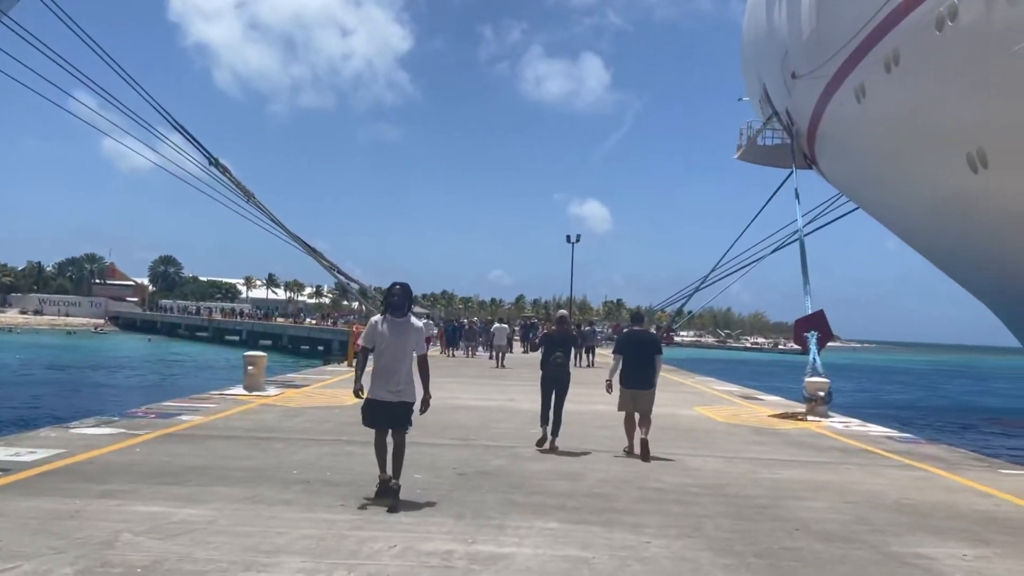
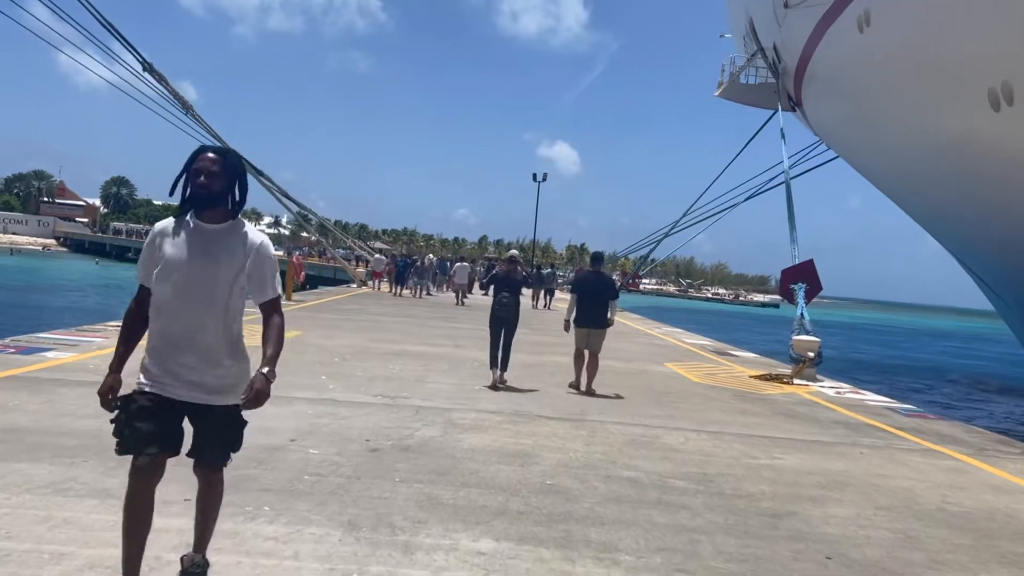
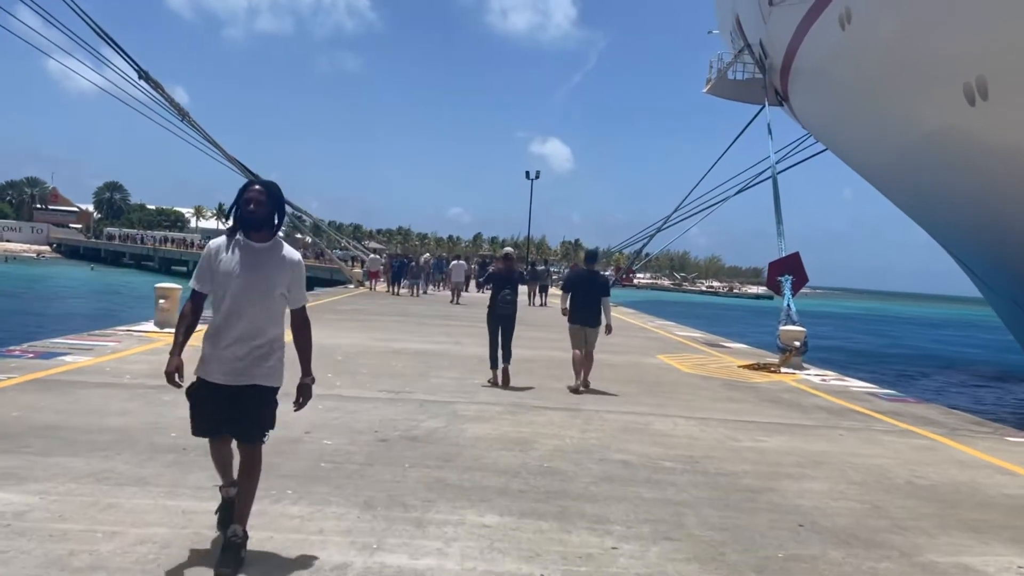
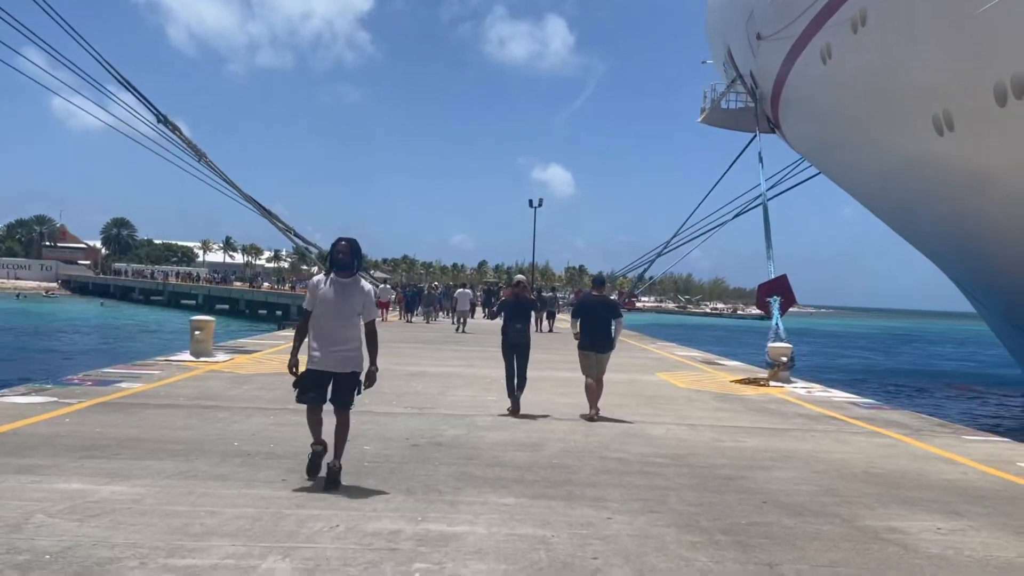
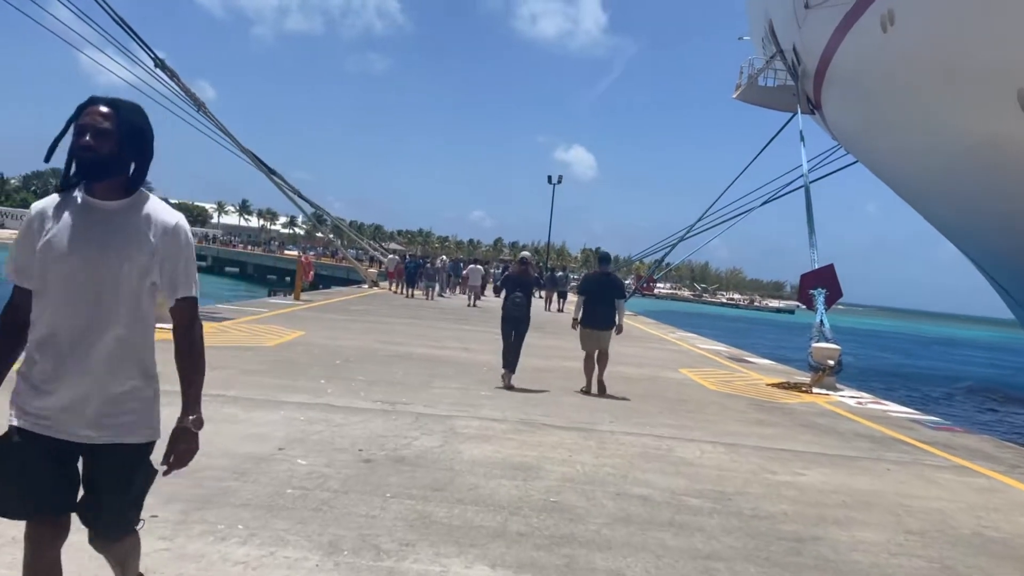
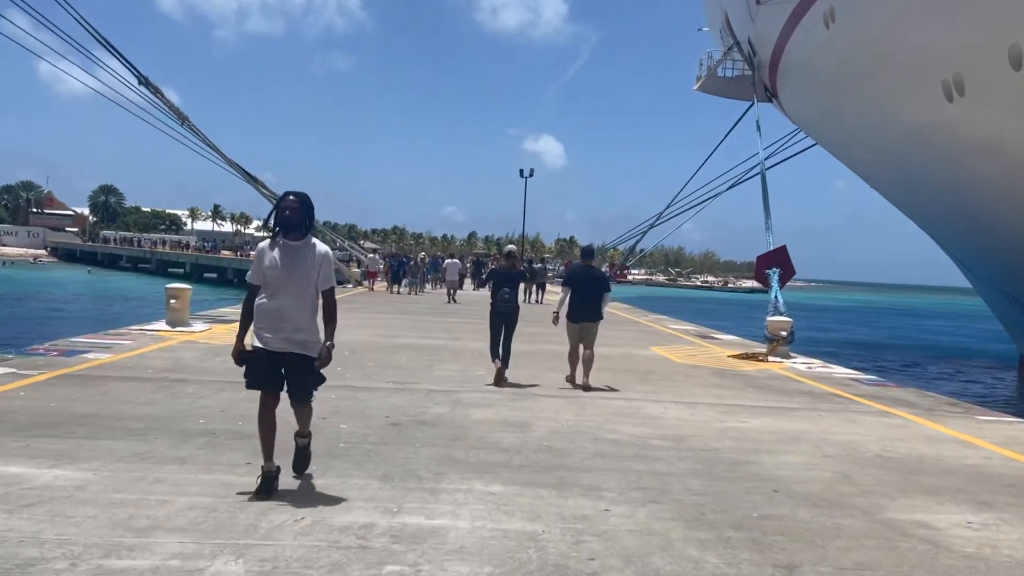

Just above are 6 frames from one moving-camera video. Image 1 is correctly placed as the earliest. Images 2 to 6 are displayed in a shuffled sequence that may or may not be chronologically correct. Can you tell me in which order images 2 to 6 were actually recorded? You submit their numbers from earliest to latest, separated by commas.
4, 6, 3, 2, 5
